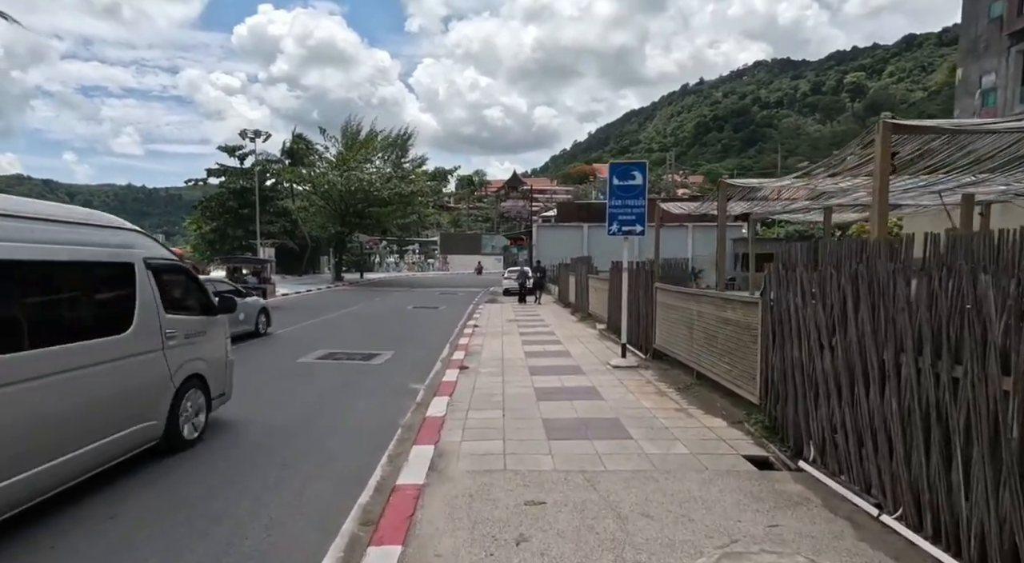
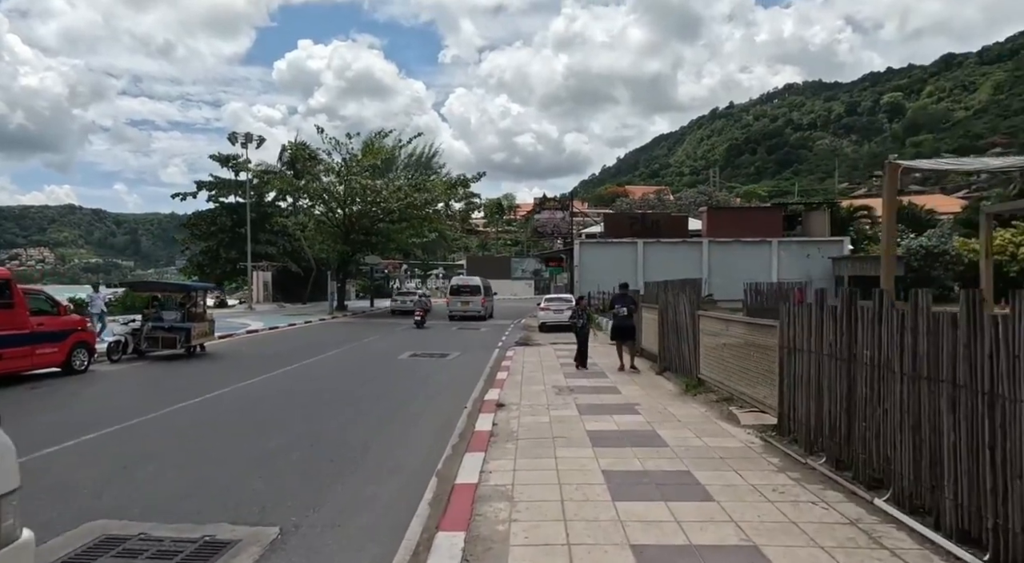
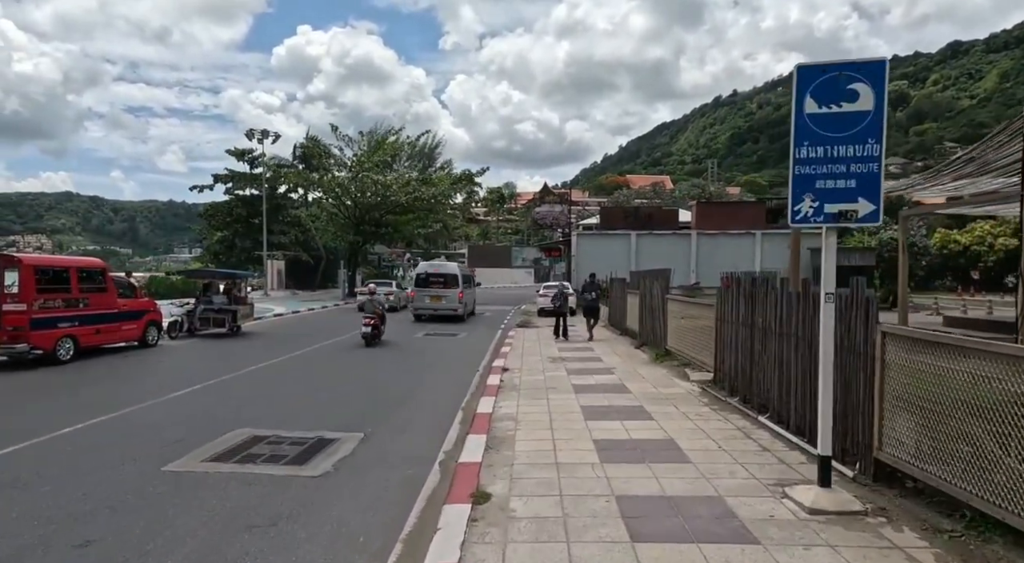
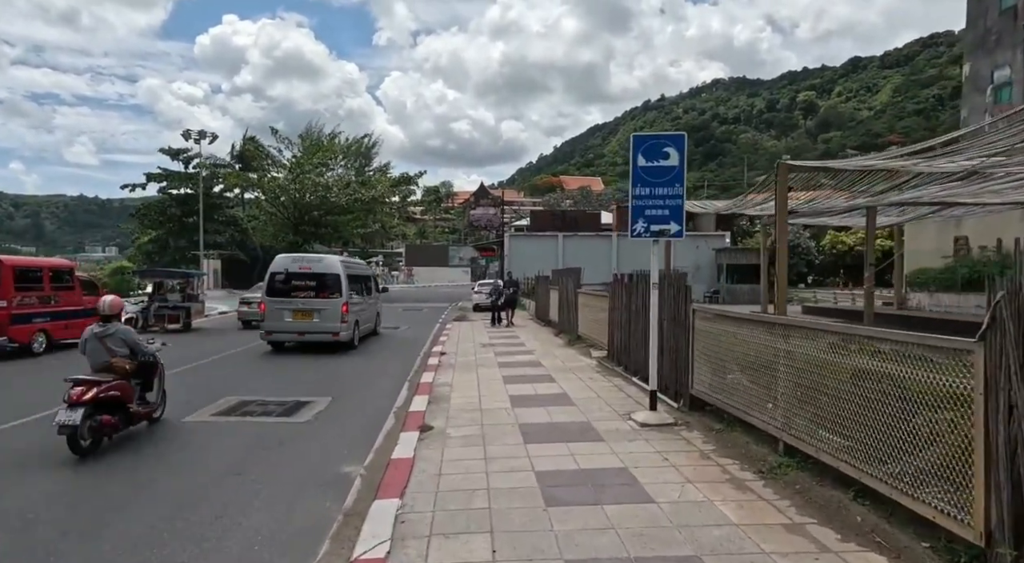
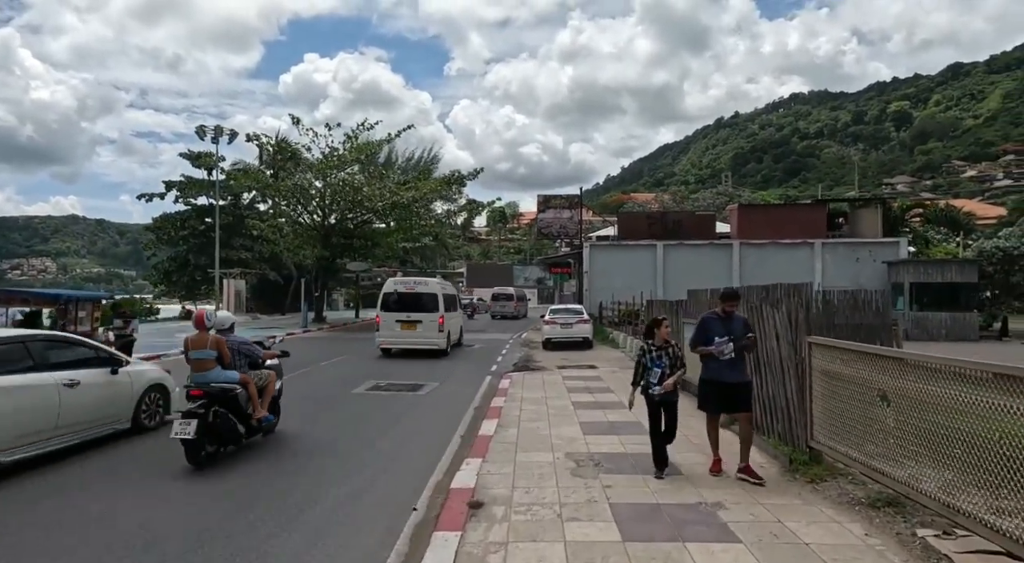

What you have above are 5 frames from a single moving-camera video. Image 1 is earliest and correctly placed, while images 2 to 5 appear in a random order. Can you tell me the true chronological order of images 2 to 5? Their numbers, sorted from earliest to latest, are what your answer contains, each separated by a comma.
4, 3, 2, 5
